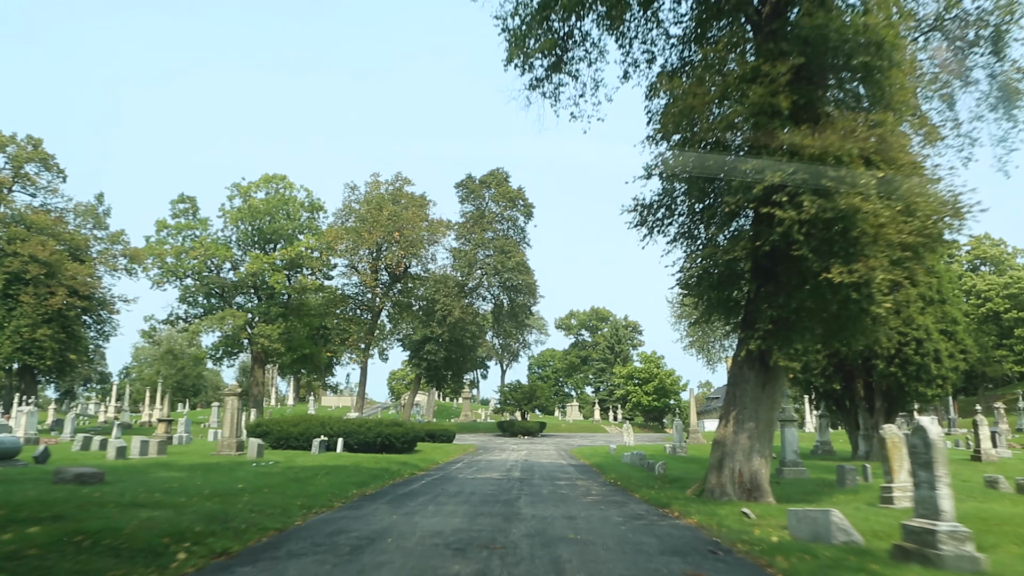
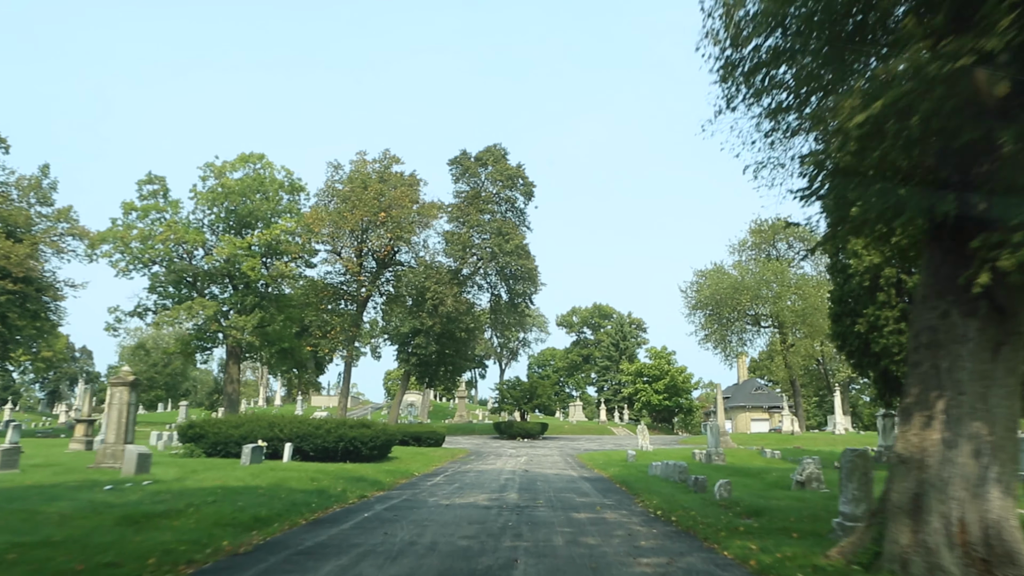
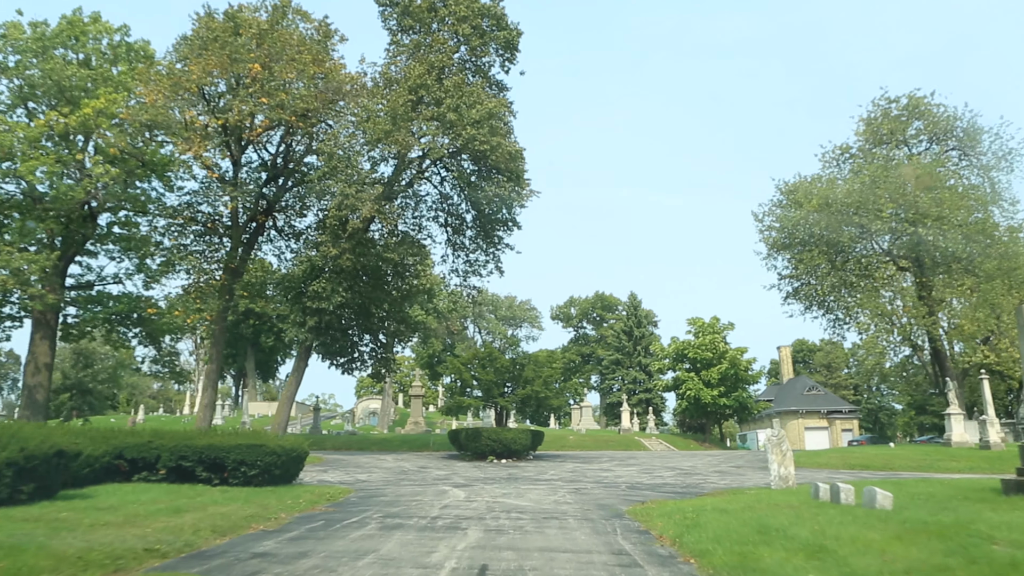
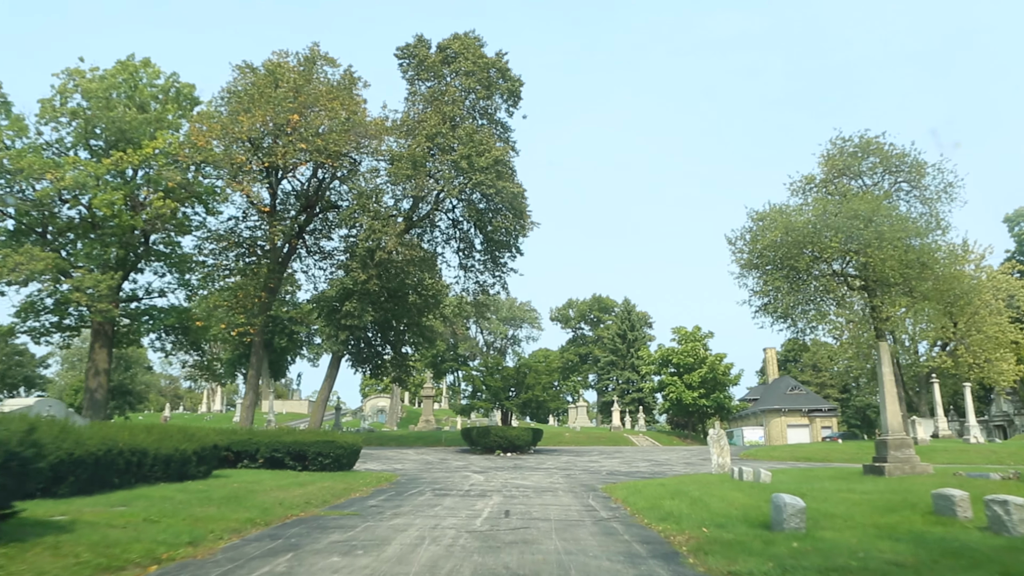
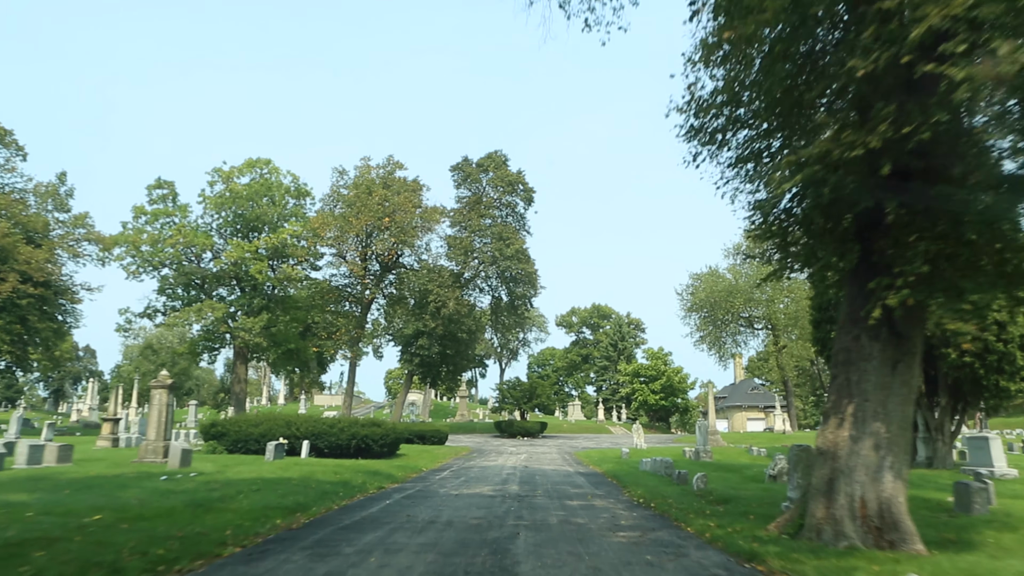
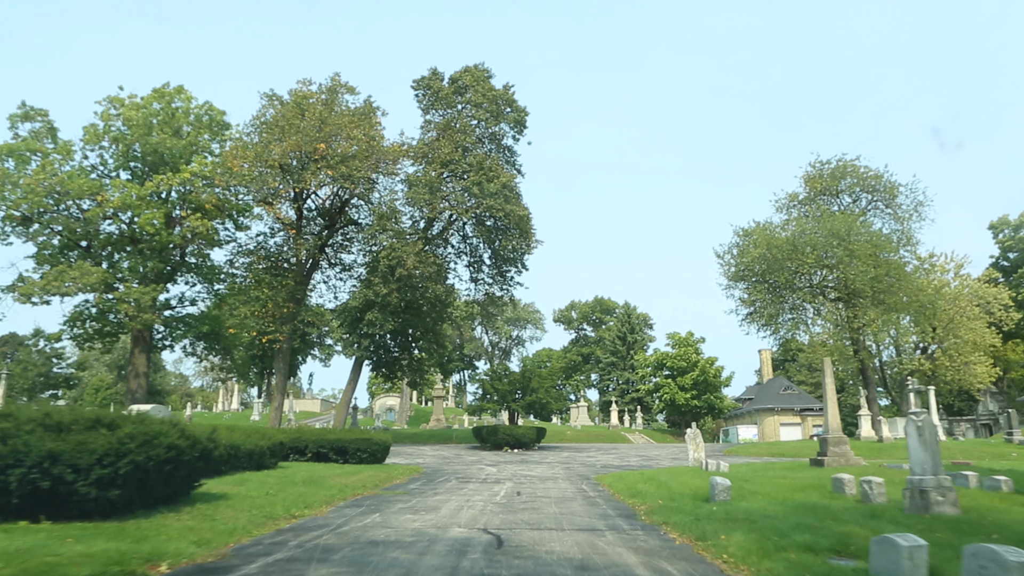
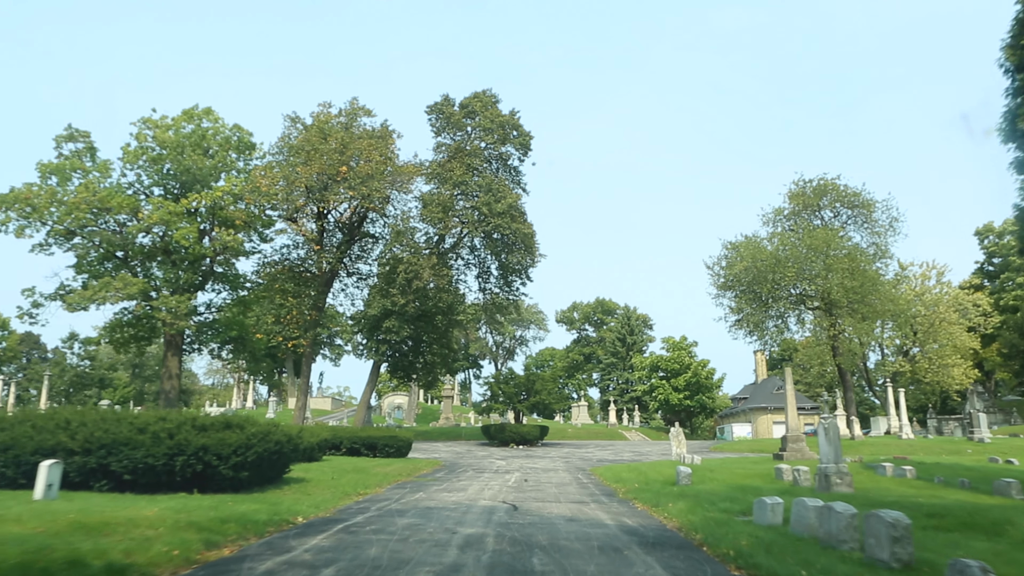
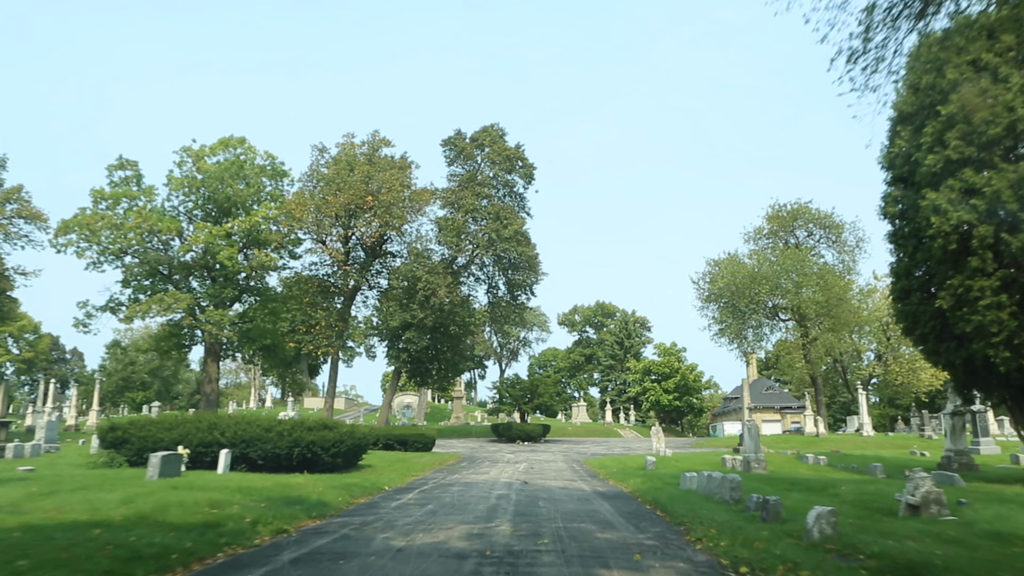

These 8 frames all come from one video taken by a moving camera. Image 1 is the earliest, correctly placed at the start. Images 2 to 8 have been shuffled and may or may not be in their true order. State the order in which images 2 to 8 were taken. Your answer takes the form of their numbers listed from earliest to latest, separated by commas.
5, 2, 8, 7, 6, 4, 3
